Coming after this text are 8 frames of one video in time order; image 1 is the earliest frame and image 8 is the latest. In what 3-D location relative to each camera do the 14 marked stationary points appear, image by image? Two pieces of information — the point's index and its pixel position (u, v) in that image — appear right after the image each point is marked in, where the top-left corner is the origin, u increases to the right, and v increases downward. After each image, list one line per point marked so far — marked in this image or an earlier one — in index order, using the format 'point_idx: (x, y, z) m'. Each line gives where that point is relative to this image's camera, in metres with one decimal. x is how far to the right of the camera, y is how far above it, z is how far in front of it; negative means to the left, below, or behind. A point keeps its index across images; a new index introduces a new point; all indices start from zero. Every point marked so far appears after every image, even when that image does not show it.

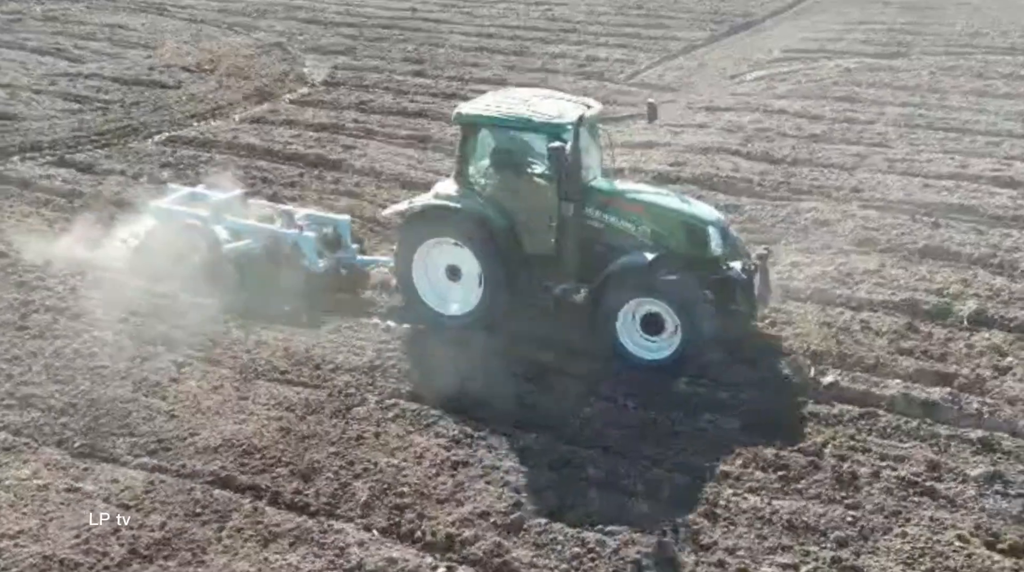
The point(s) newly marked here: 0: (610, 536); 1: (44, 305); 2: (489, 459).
0: (+0.5, -1.2, +5.4) m
1: (-3.2, -0.2, +8.0) m
2: (-0.1, -0.9, +6.0) m
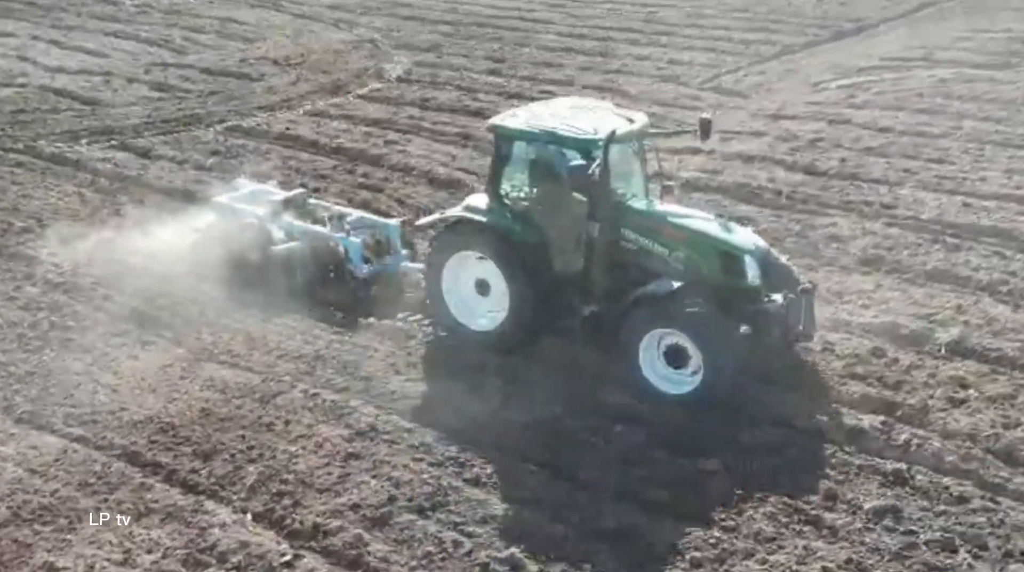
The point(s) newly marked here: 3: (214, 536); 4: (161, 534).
0: (-0.2, -1.2, +5.5) m
1: (-3.5, 0.0, +8.6) m
2: (-0.7, -0.9, +6.2) m
3: (-1.4, -1.2, +5.4) m
4: (-1.6, -1.2, +5.4) m
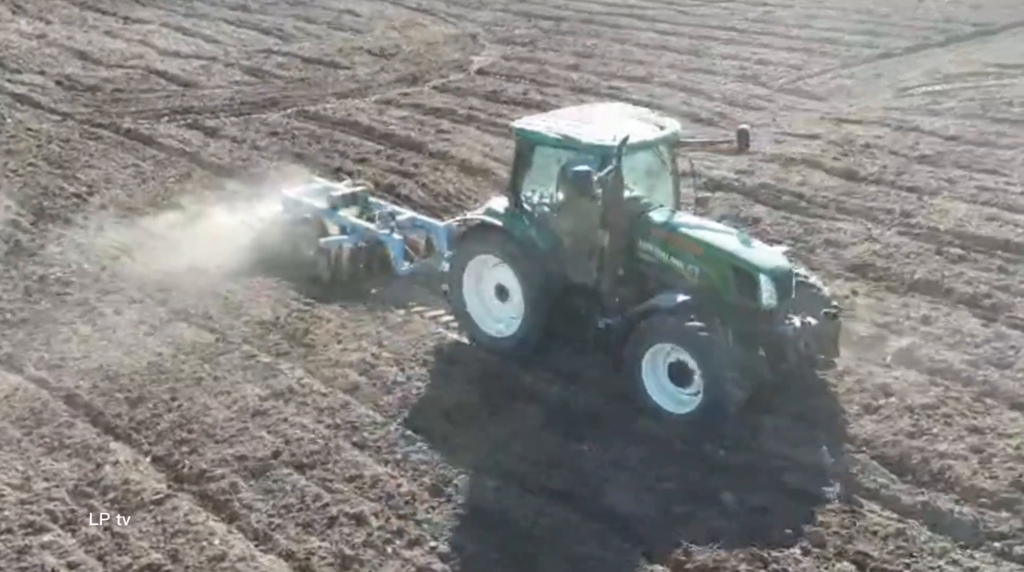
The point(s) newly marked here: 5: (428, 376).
0: (-0.9, -1.0, +5.9) m
1: (-3.6, +0.3, +9.4) m
2: (-1.3, -0.7, +6.7) m
3: (-2.1, -1.0, +6.0) m
4: (-2.4, -0.9, +6.1) m
5: (-0.5, -0.6, +7.2) m
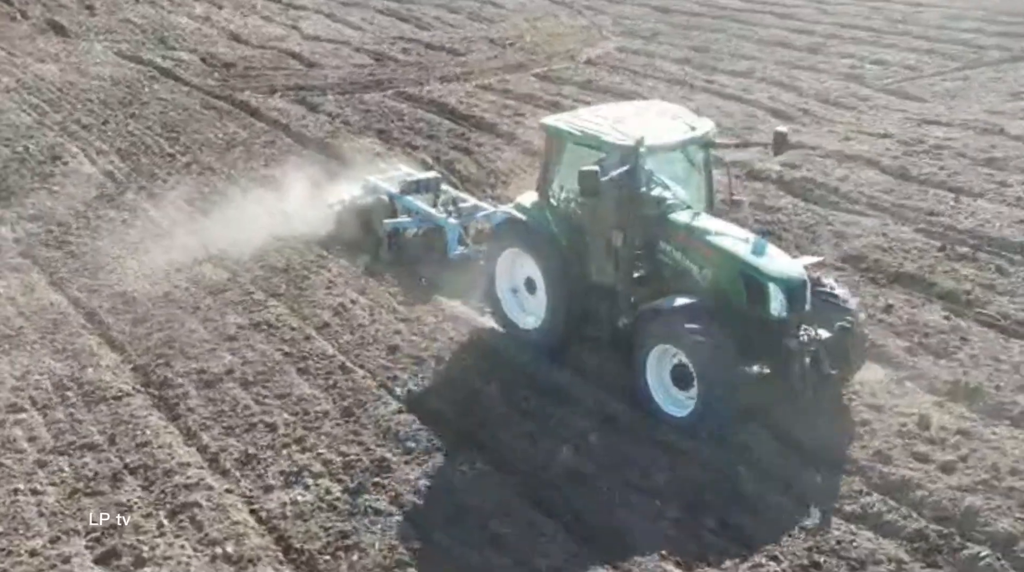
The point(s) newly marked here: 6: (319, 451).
0: (-1.5, -0.7, +6.9) m
1: (-3.4, +0.8, +10.8) m
2: (-1.7, -0.4, +7.7) m
3: (-2.6, -0.5, +7.2) m
4: (-2.9, -0.5, +7.3) m
5: (-0.8, -0.3, +8.1) m
6: (-1.1, -0.9, +6.4) m
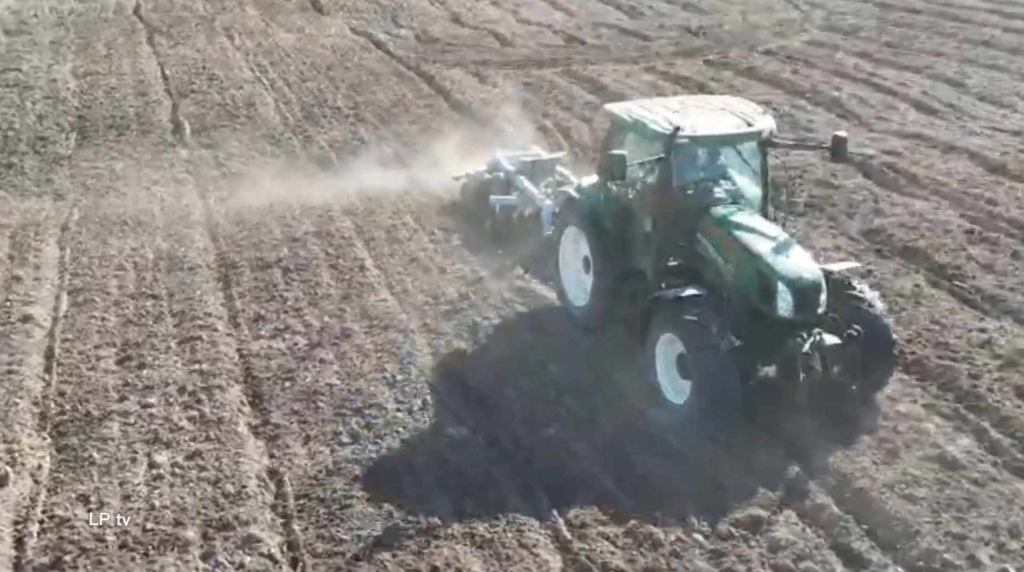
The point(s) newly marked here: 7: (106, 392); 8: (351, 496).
0: (-1.7, 0.0, +8.9) m
1: (-2.4, +1.7, +13.2) m
2: (-1.7, +0.4, +9.7) m
3: (-2.7, +0.3, +9.5) m
4: (-2.9, +0.3, +9.7) m
5: (-0.7, +0.4, +9.9) m
6: (-1.4, -0.2, +8.3) m
7: (-2.5, -0.6, +7.1) m
8: (-0.8, -1.1, +6.1) m
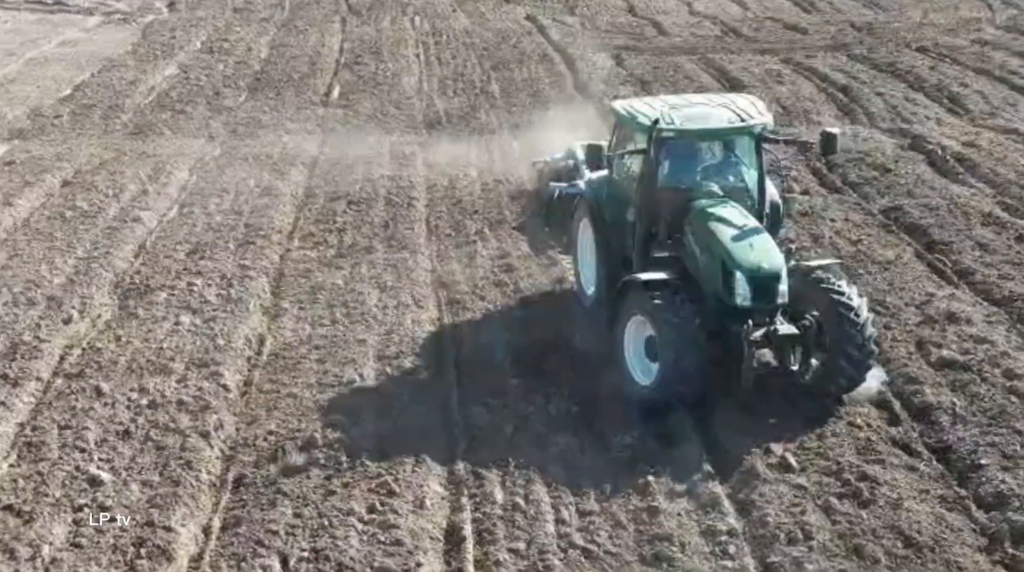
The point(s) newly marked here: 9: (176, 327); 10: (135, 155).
0: (-1.5, +0.7, +10.9) m
1: (-1.1, +2.4, +15.1) m
2: (-1.3, +1.0, +11.6) m
3: (-2.4, +1.0, +11.6) m
4: (-2.5, +1.1, +11.8) m
5: (-0.3, +0.9, +11.5) m
6: (-1.4, +0.4, +10.2) m
7: (-2.8, +0.1, +9.3) m
8: (-1.4, -0.5, +7.9) m
9: (-2.4, -0.3, +8.3) m
10: (-4.2, +1.5, +12.8) m
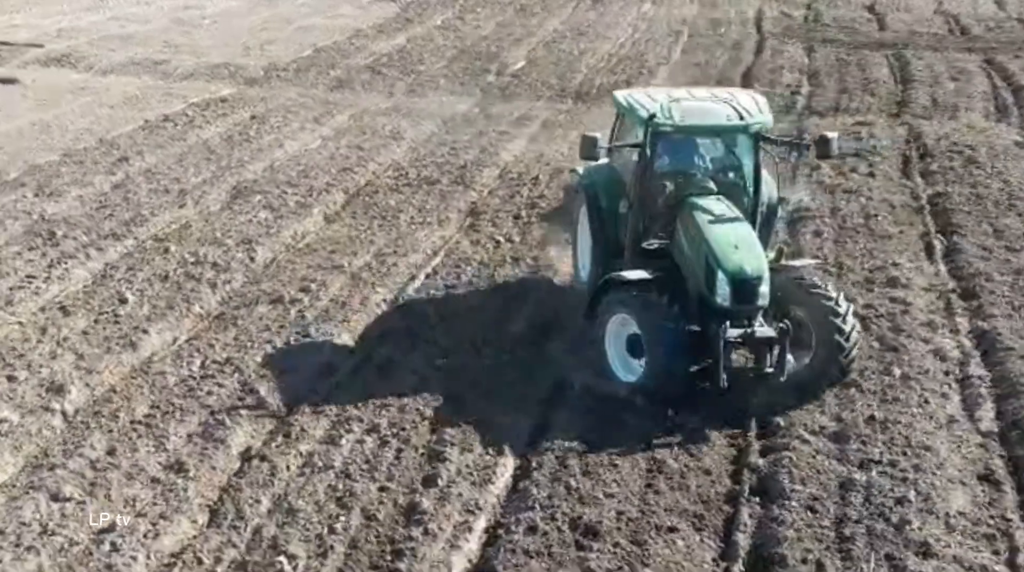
0: (-0.7, +1.5, +13.0) m
1: (+1.1, +3.0, +17.0) m
2: (-0.2, +1.8, +13.7) m
3: (-1.3, +1.9, +14.0) m
4: (-1.3, +2.0, +14.2) m
5: (+0.6, +1.6, +13.3) m
6: (-0.9, +1.2, +12.4) m
7: (-2.4, +1.1, +11.9) m
8: (-1.6, +0.3, +10.2) m
9: (-2.5, +0.6, +10.8) m
10: (-2.6, +2.5, +15.6) m
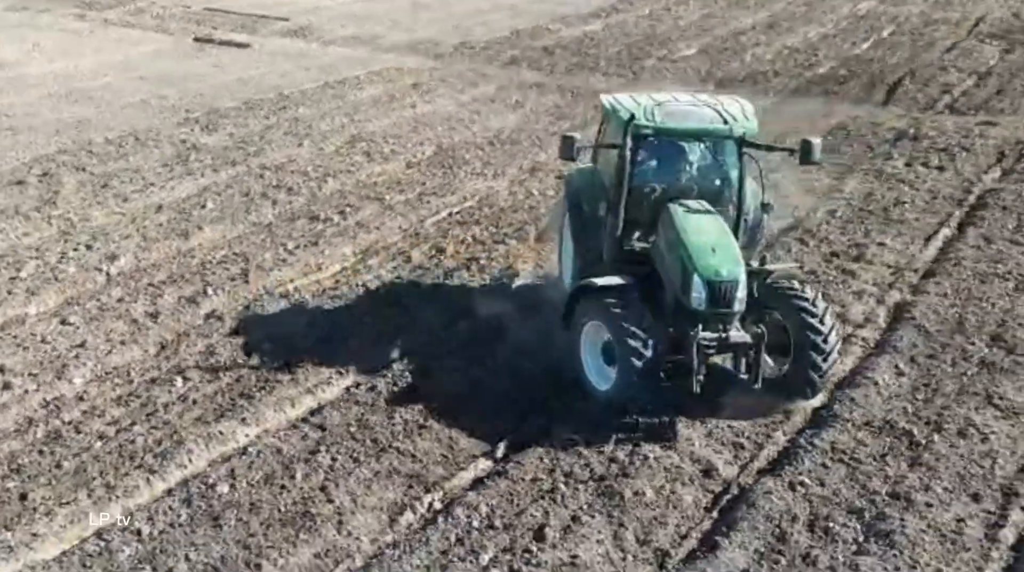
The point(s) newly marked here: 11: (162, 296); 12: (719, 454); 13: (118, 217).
0: (+0.5, +2.1, +14.6) m
1: (+3.5, +3.4, +17.8) m
2: (+1.2, +2.3, +15.1) m
3: (+0.3, +2.5, +15.7) m
4: (+0.3, +2.6, +15.9) m
5: (+1.9, +2.0, +14.5) m
6: (+0.1, +1.8, +14.0) m
7: (-1.5, +1.8, +14.0) m
8: (-1.3, +1.1, +12.1) m
9: (-1.9, +1.4, +13.0) m
10: (-0.4, +3.2, +17.6) m
11: (-2.8, -0.1, +9.1) m
12: (+1.3, -1.0, +7.0) m
13: (-3.8, +0.7, +10.9) m
